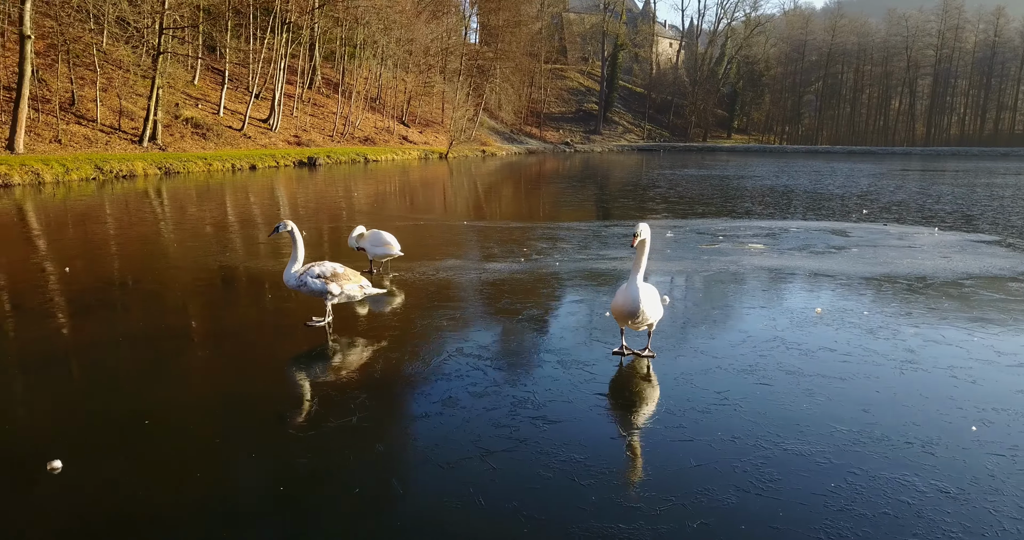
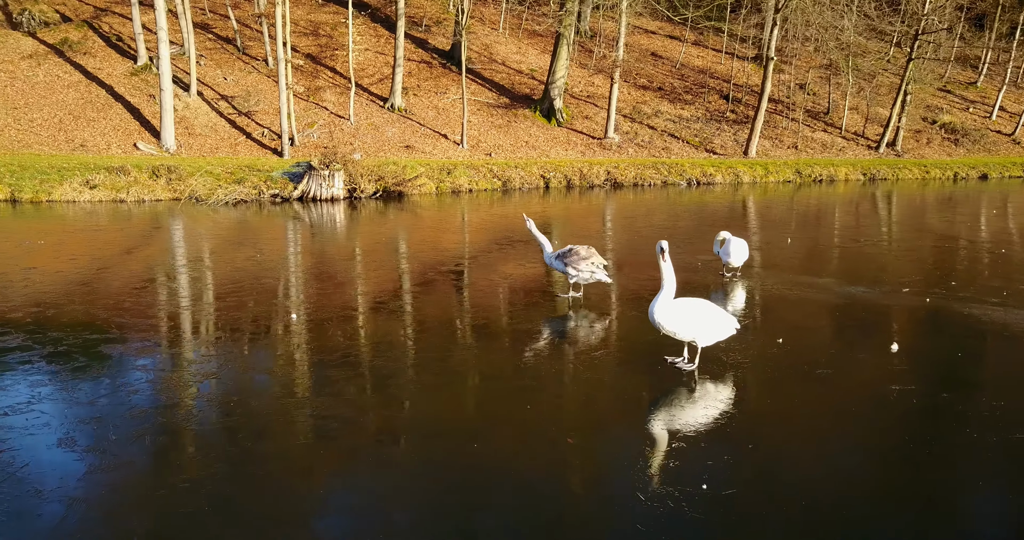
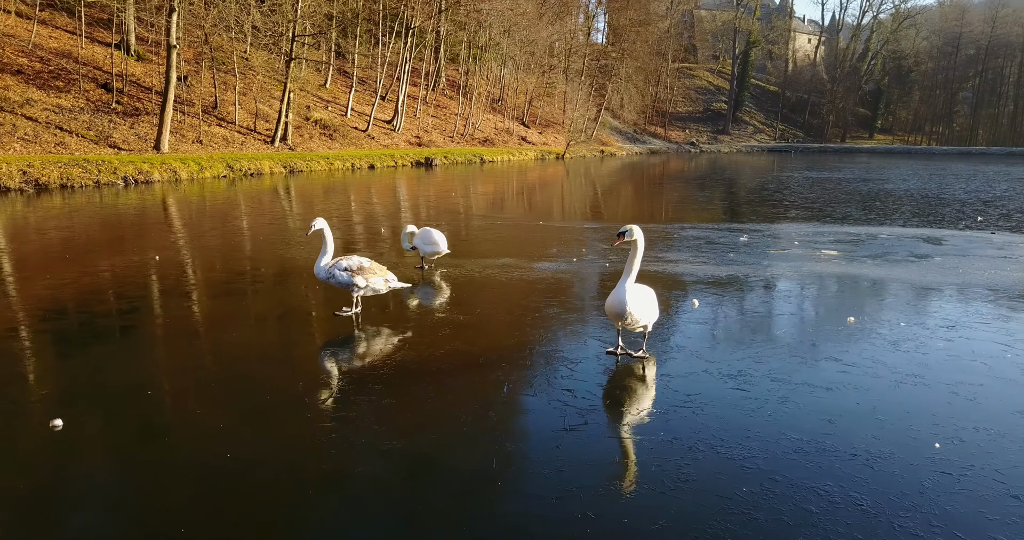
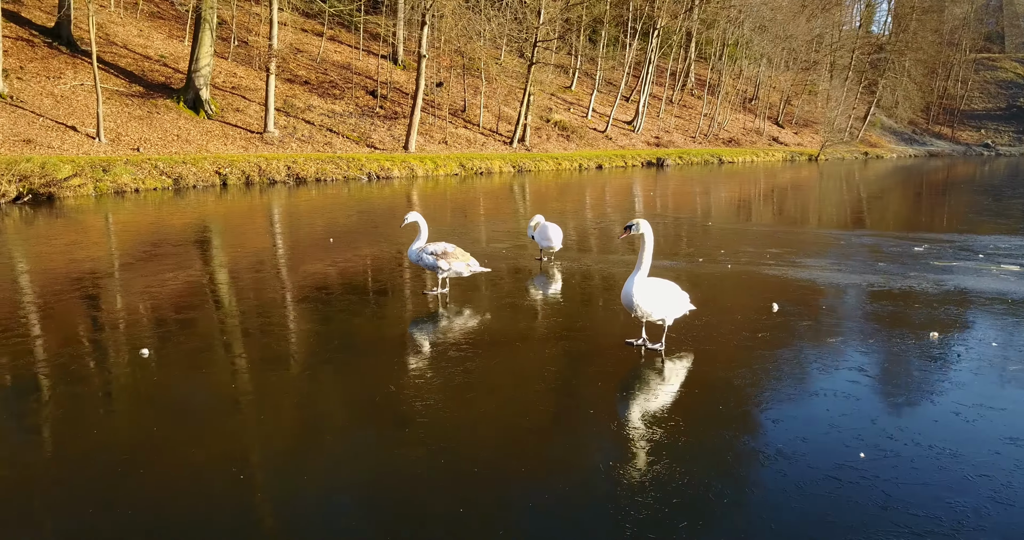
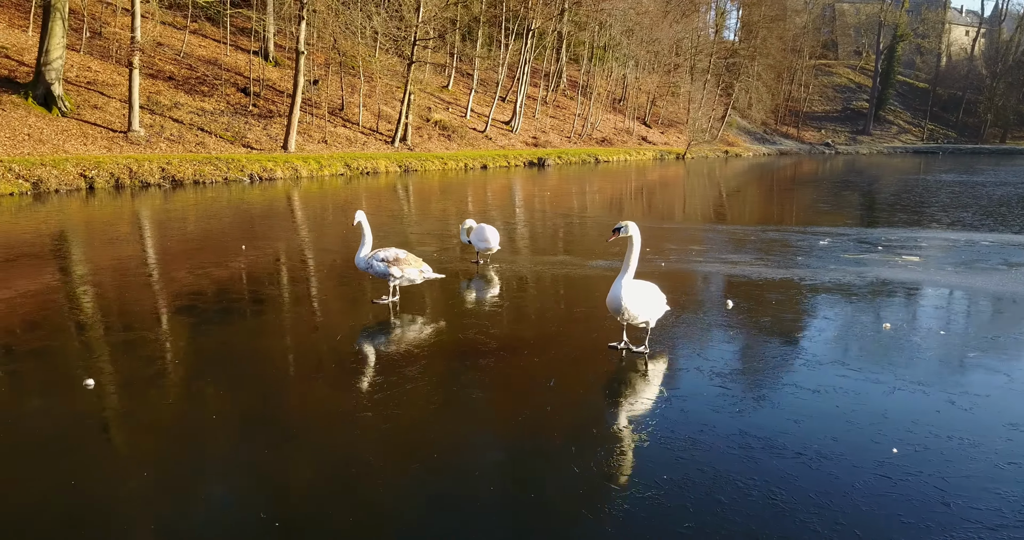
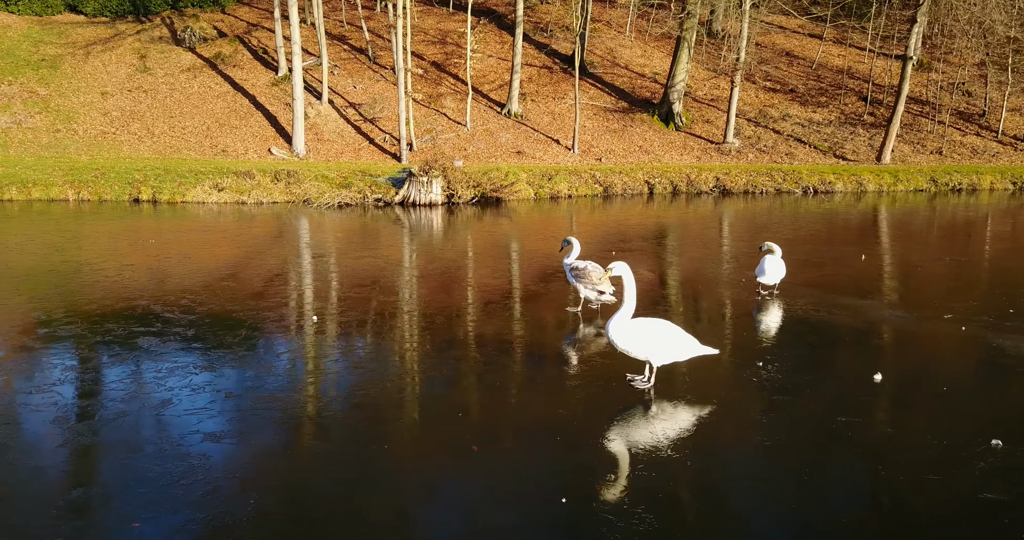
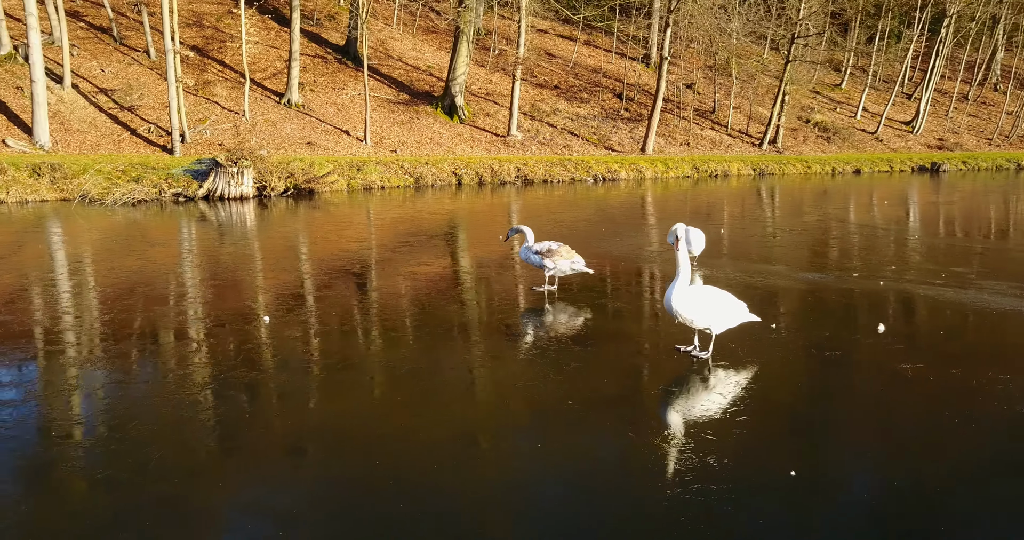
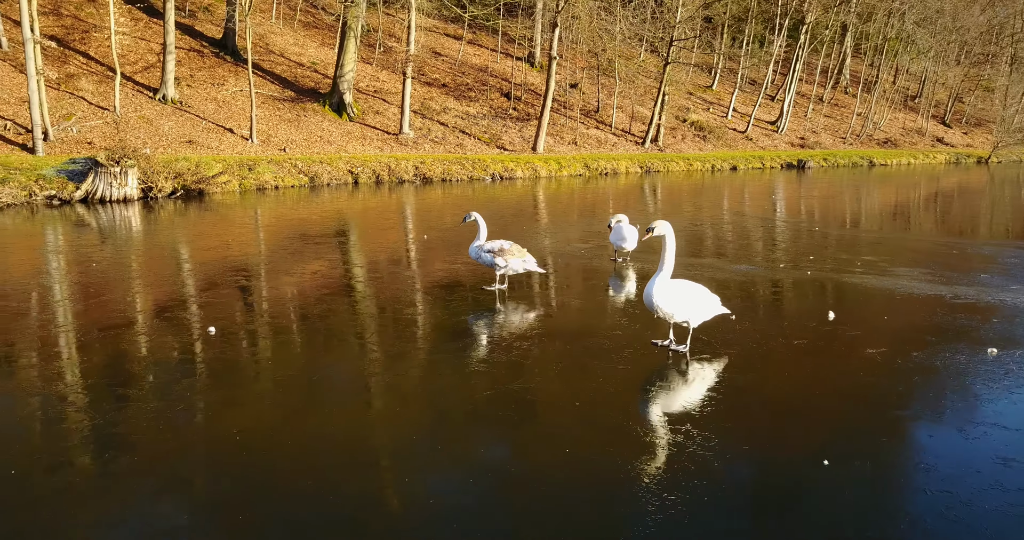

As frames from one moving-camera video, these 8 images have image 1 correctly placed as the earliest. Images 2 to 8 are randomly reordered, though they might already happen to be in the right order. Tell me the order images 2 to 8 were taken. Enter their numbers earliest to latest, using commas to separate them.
3, 5, 4, 8, 7, 2, 6
